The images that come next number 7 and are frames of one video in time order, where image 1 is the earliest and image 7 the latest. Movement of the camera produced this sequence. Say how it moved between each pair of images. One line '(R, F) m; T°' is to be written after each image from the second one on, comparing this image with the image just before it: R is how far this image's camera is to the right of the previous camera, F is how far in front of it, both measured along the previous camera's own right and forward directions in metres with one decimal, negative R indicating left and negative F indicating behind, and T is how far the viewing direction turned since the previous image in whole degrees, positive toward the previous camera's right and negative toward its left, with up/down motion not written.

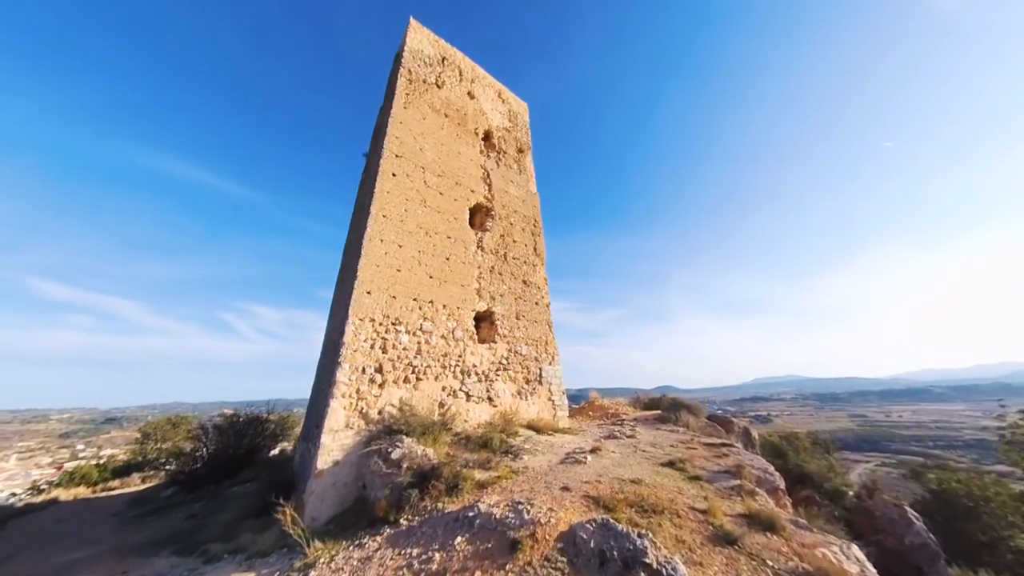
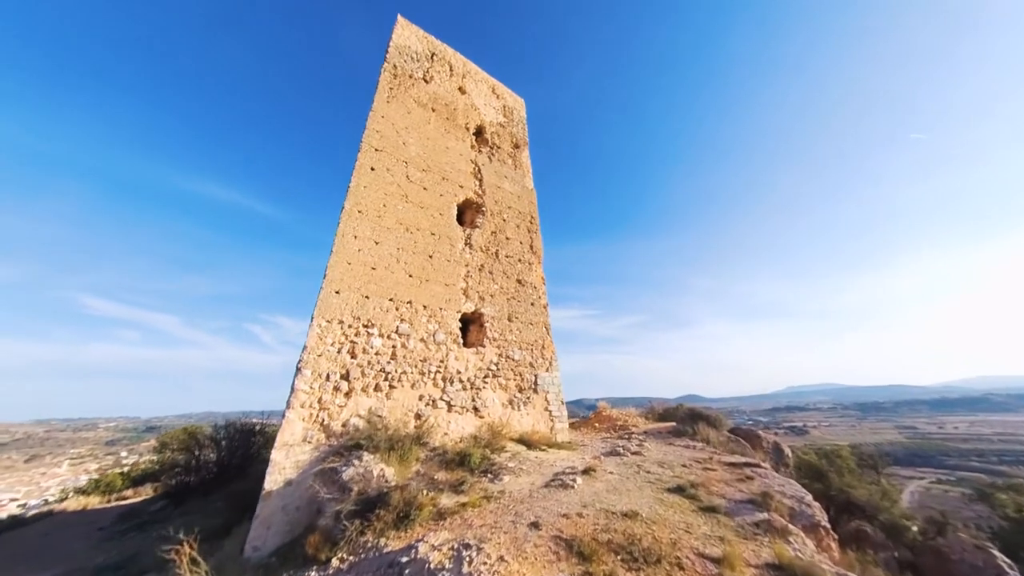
(+0.7, +0.7) m; -3°
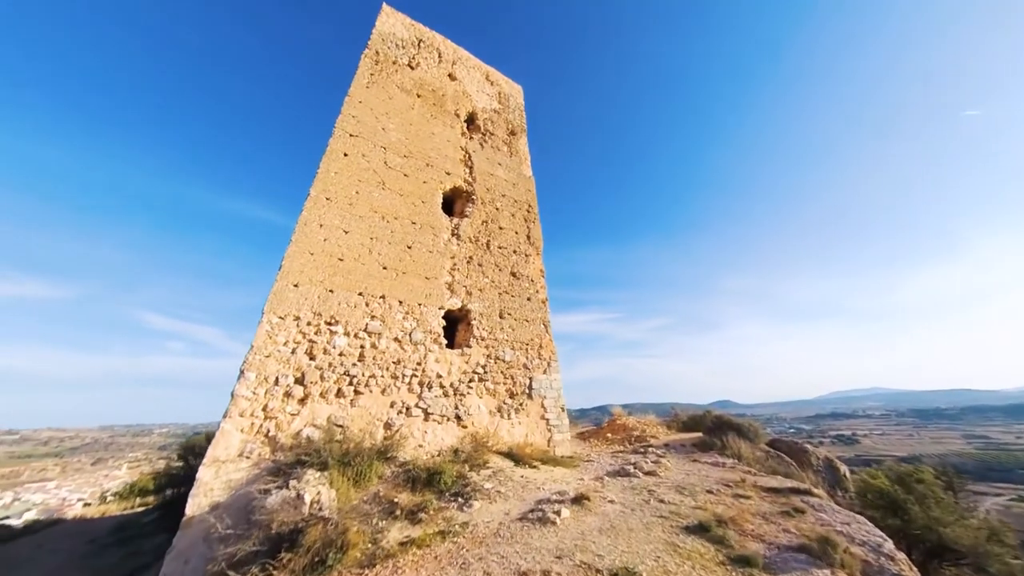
(+0.7, +0.9) m; -4°
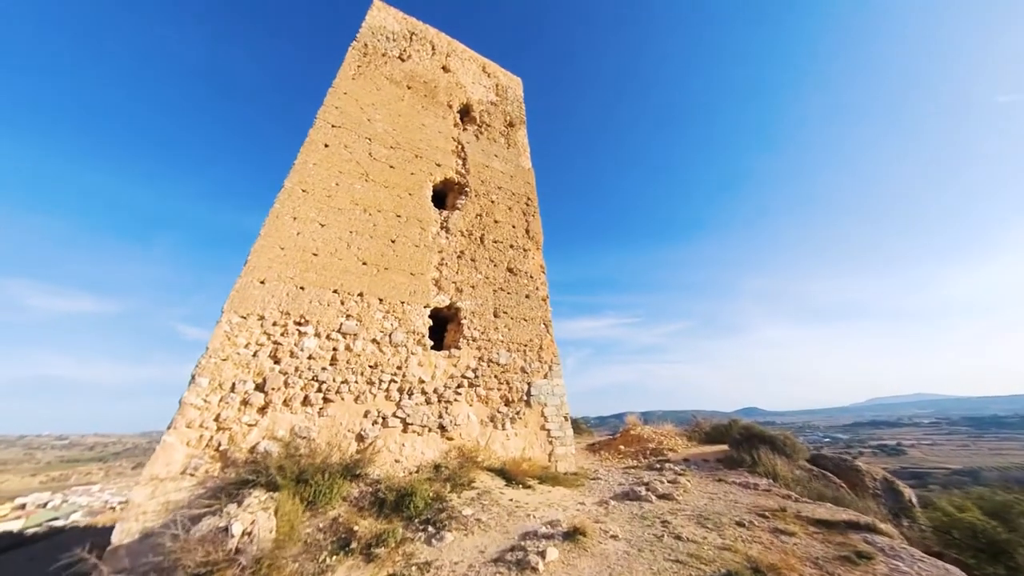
(+0.5, +0.7) m; -3°
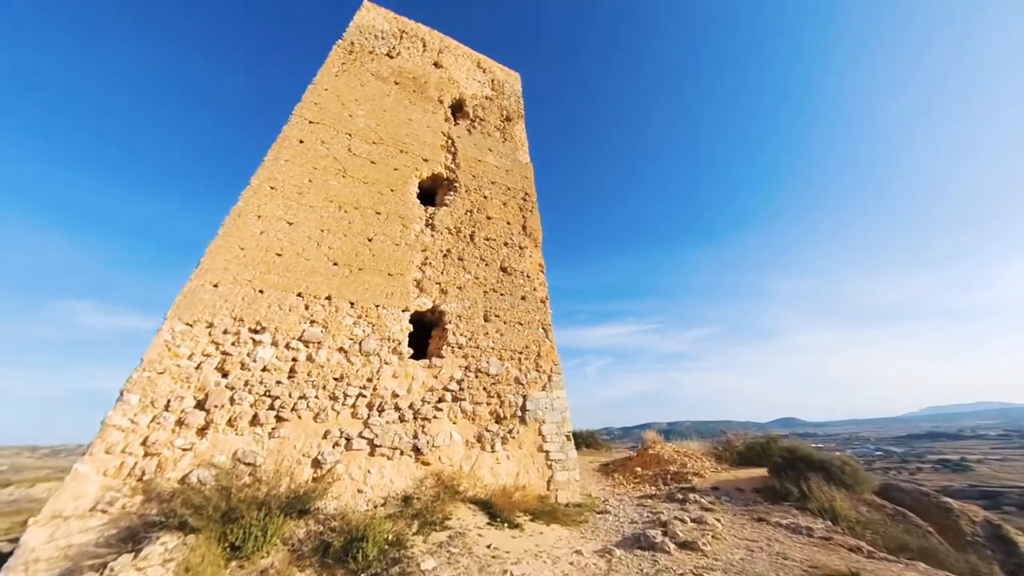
(+0.5, +0.8) m; -3°
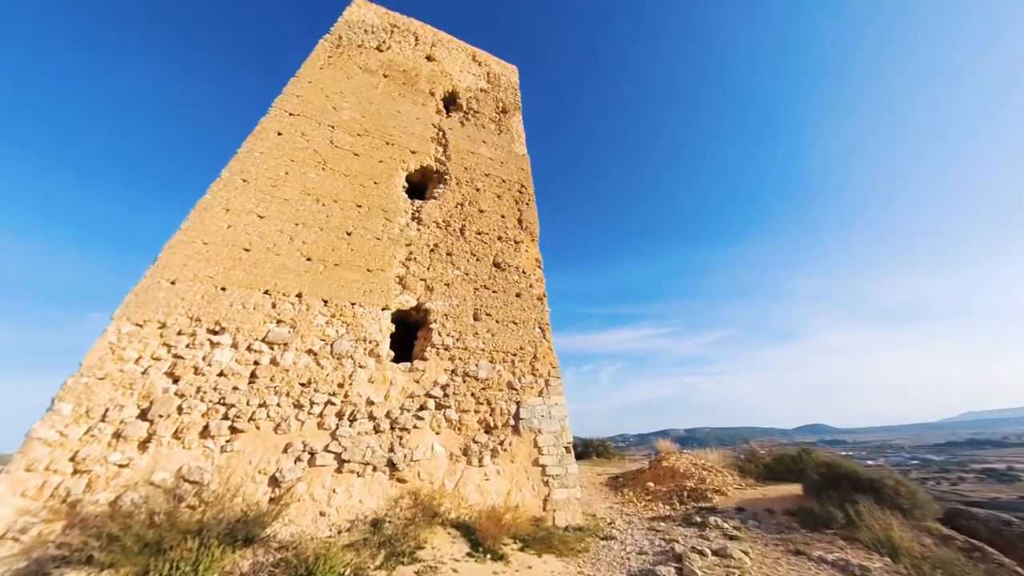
(+0.4, +0.5) m; -2°
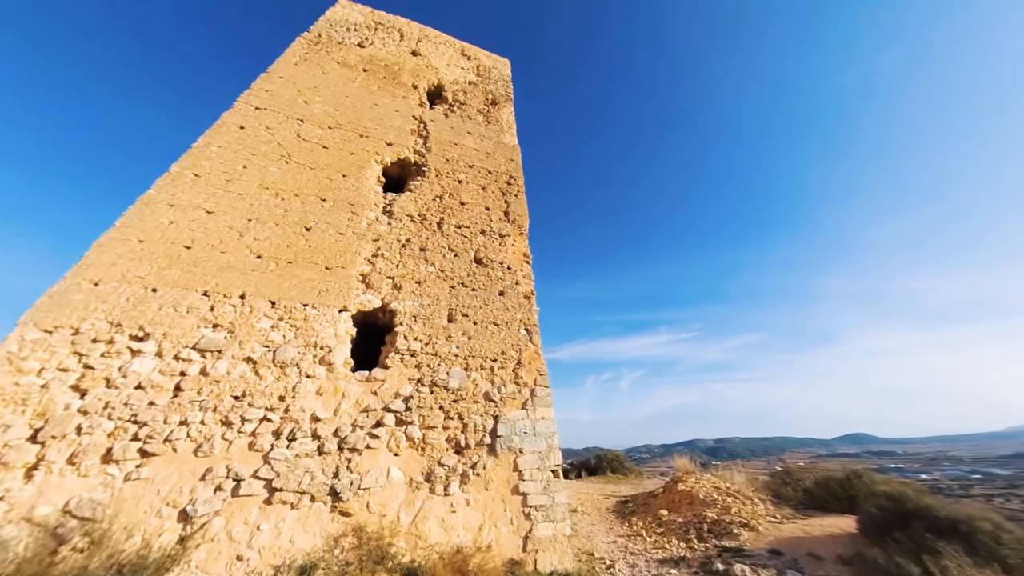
(+0.6, +0.7) m; -3°
